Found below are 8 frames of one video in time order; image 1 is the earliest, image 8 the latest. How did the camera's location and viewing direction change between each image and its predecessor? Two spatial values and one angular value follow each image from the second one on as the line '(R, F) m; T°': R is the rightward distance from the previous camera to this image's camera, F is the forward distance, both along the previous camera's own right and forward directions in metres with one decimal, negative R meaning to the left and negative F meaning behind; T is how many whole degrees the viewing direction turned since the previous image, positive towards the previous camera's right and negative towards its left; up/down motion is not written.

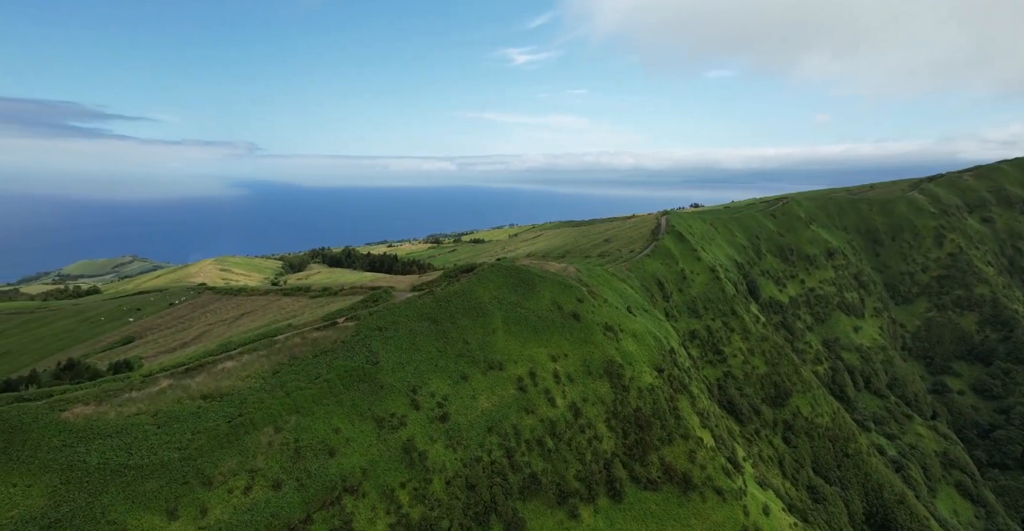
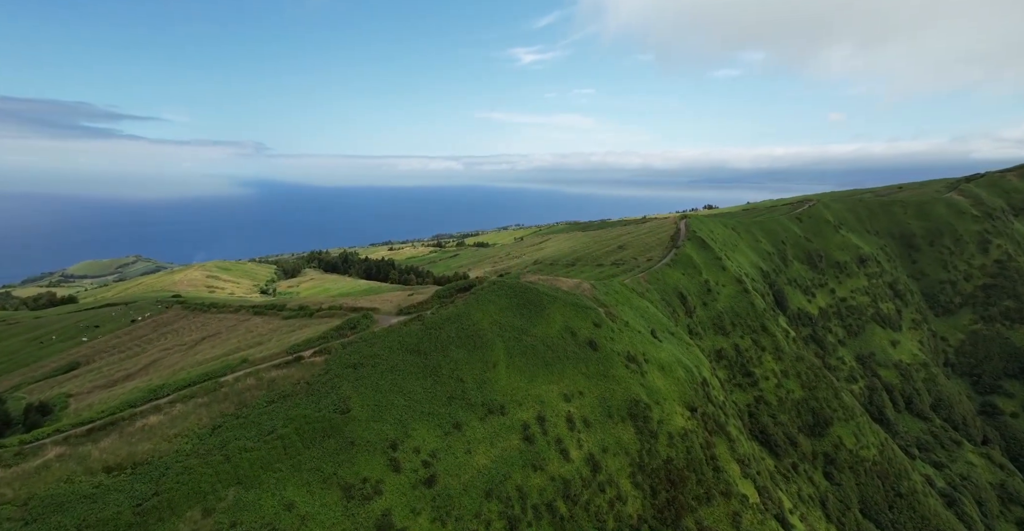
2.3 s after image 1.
(+0.2, +11.7) m; -1°
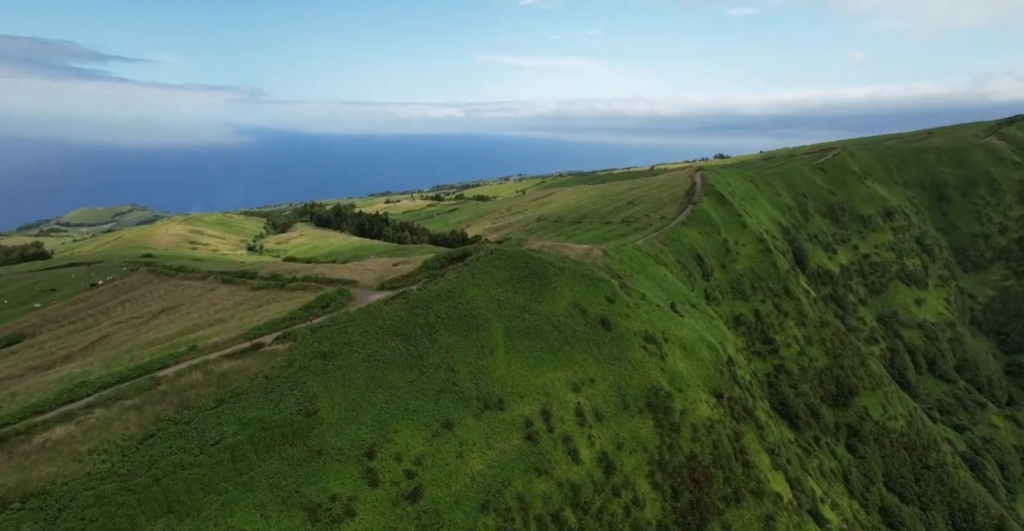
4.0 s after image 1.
(+0.2, +9.3) m; 0°
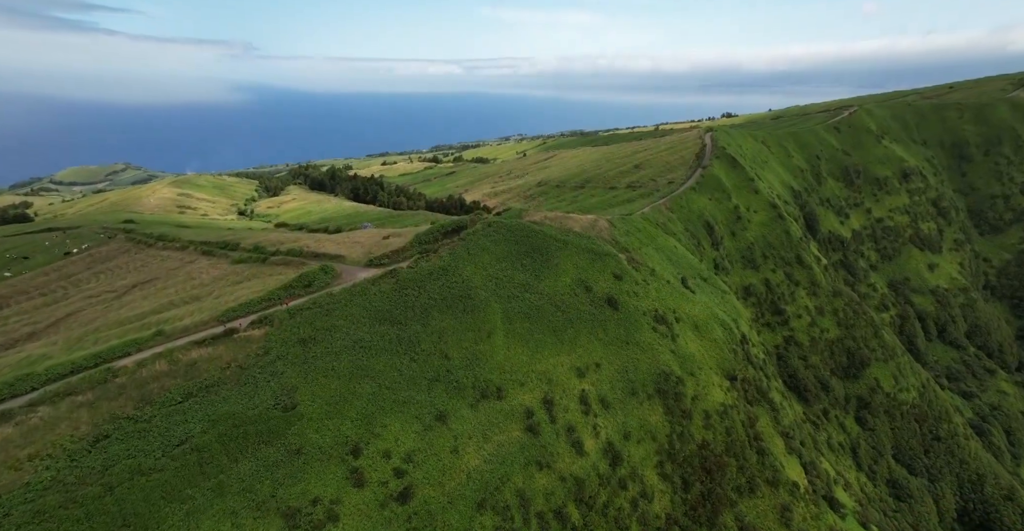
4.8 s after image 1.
(+0.1, +4.5) m; 0°
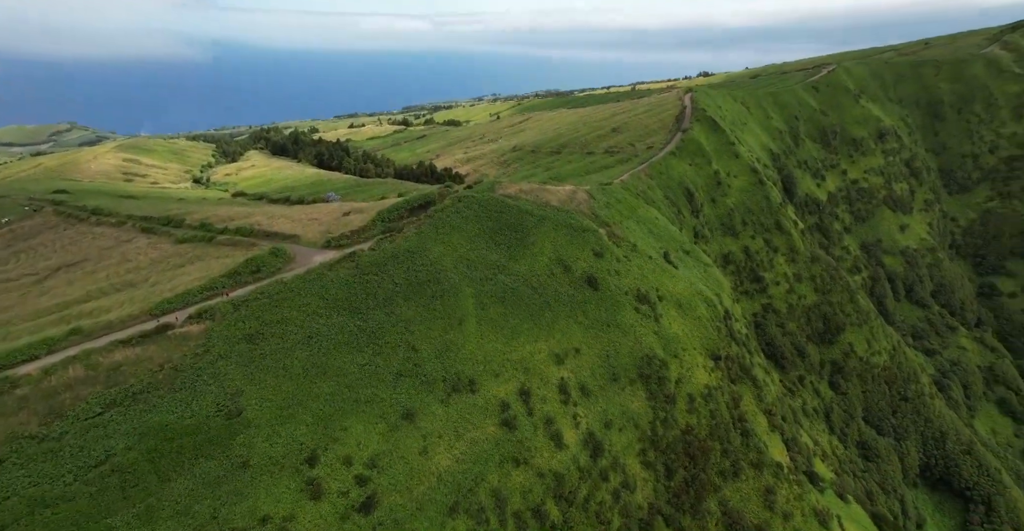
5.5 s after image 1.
(+0.4, +3.9) m; +3°
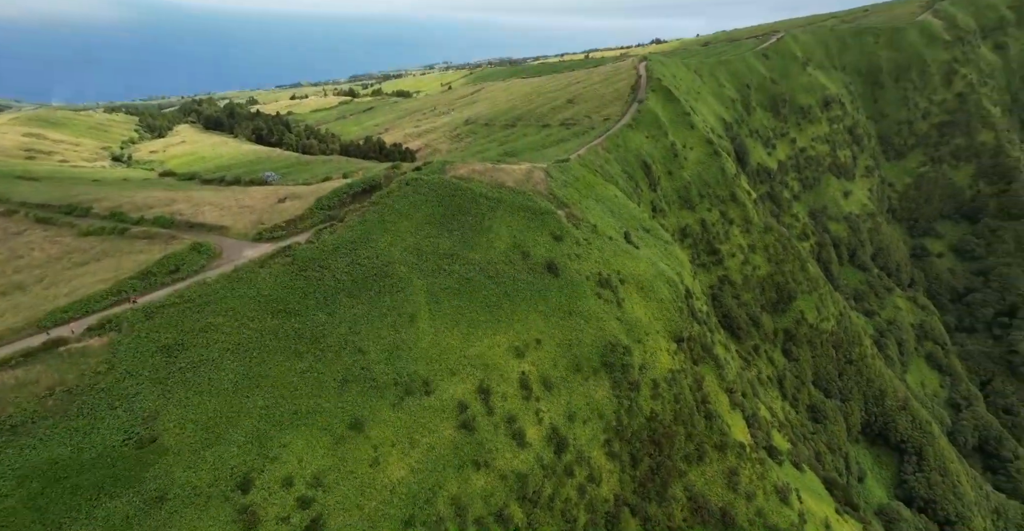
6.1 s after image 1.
(+0.4, +3.0) m; +5°
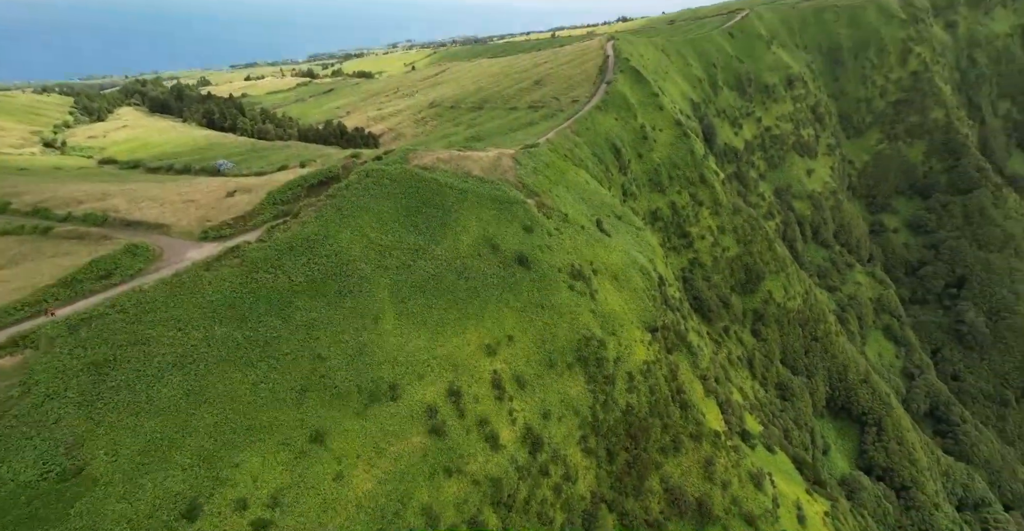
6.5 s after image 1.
(+0.2, +1.9) m; +3°
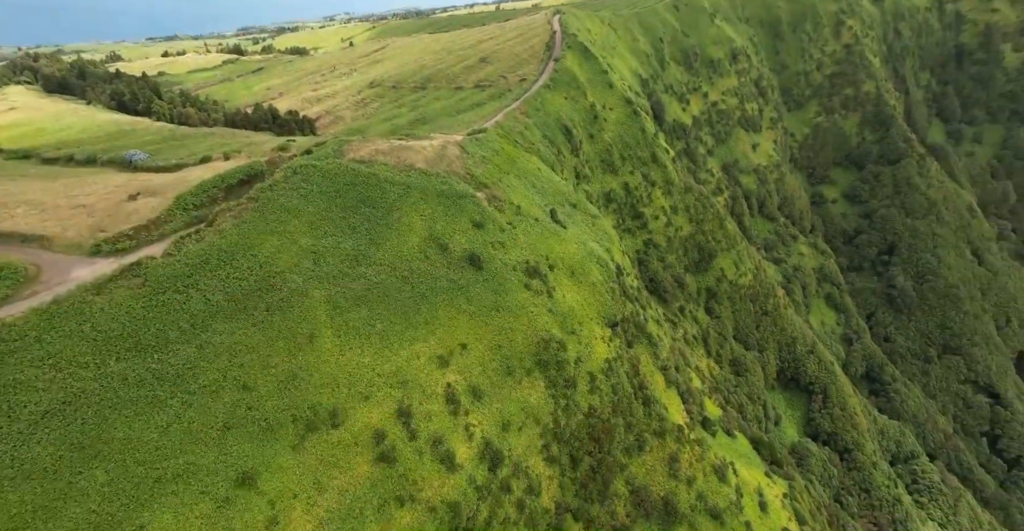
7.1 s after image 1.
(+0.4, +3.1) m; +5°
